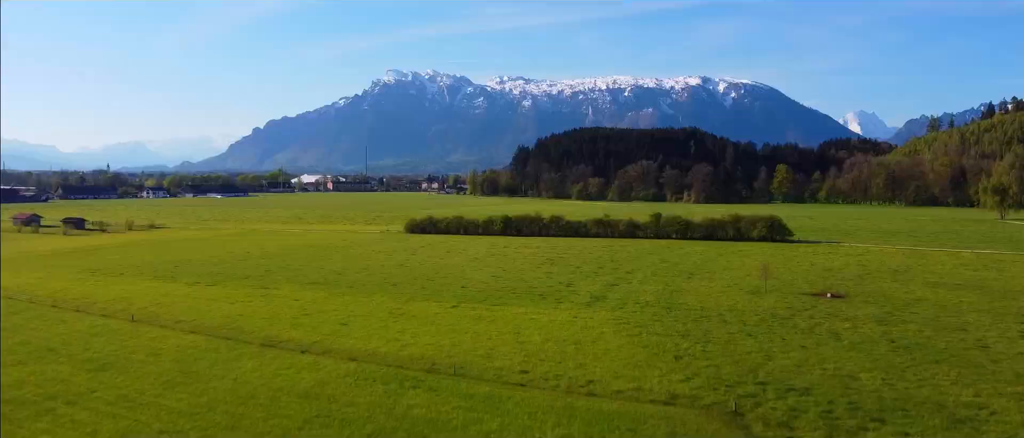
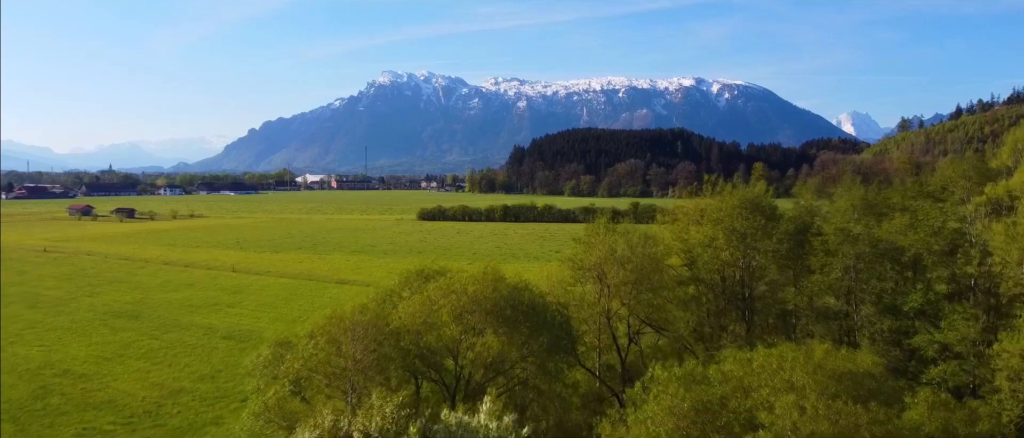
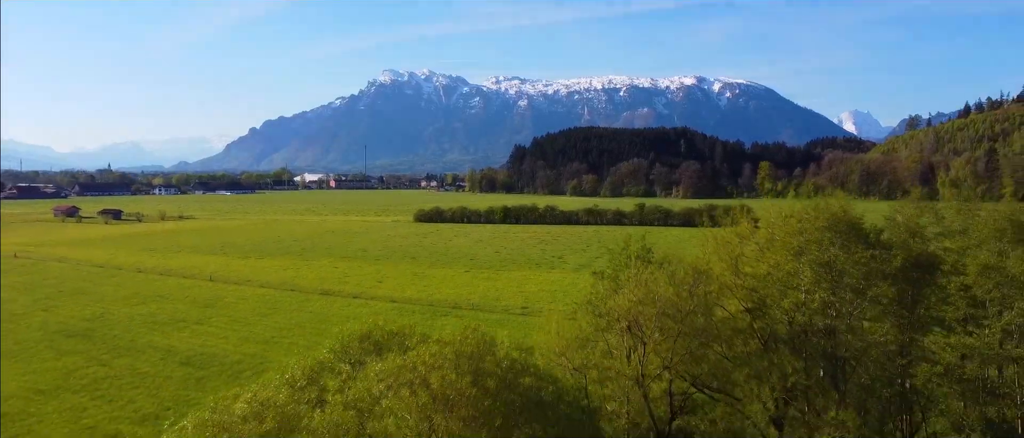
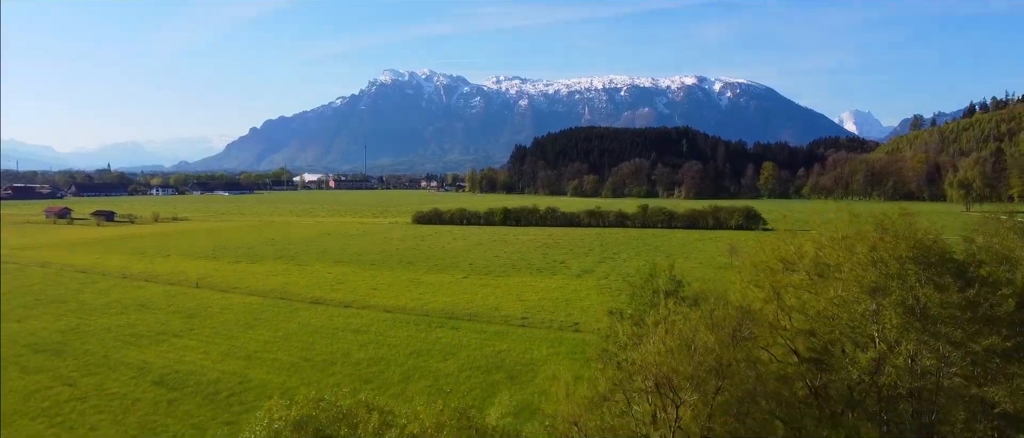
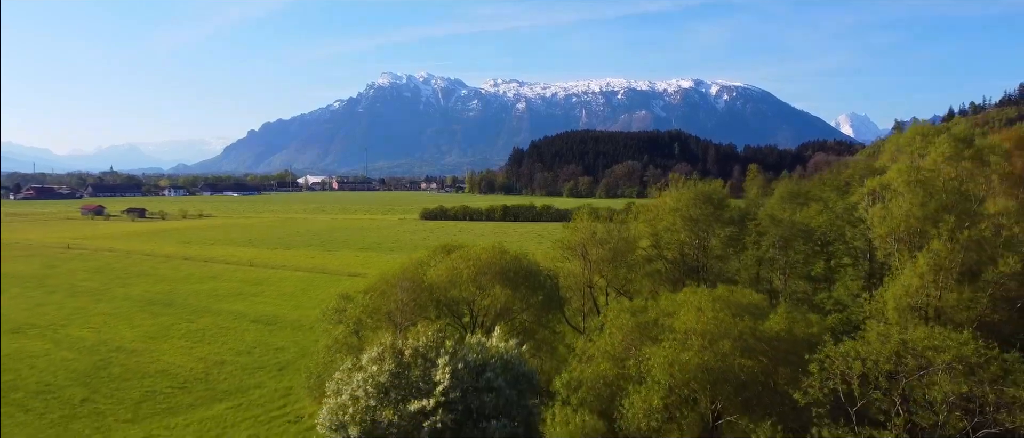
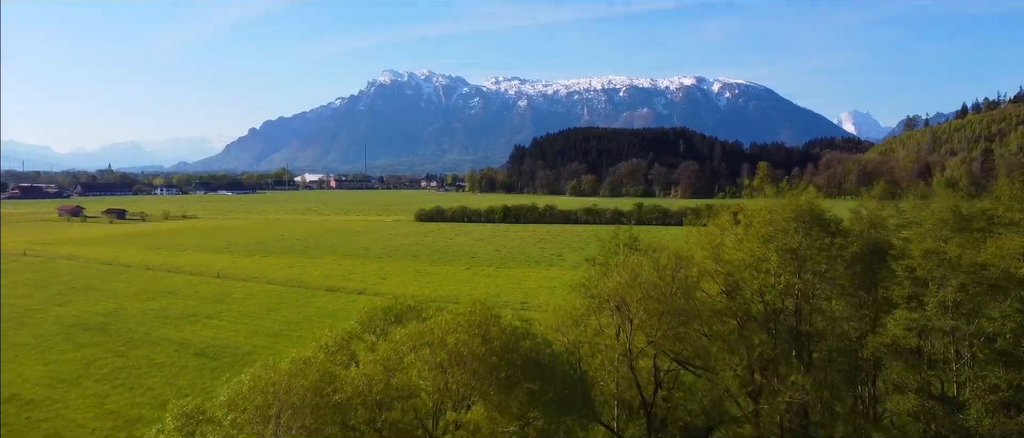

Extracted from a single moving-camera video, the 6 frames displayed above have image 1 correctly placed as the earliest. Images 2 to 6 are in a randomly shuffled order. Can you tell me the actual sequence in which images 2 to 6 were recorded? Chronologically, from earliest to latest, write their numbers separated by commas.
4, 3, 6, 2, 5
